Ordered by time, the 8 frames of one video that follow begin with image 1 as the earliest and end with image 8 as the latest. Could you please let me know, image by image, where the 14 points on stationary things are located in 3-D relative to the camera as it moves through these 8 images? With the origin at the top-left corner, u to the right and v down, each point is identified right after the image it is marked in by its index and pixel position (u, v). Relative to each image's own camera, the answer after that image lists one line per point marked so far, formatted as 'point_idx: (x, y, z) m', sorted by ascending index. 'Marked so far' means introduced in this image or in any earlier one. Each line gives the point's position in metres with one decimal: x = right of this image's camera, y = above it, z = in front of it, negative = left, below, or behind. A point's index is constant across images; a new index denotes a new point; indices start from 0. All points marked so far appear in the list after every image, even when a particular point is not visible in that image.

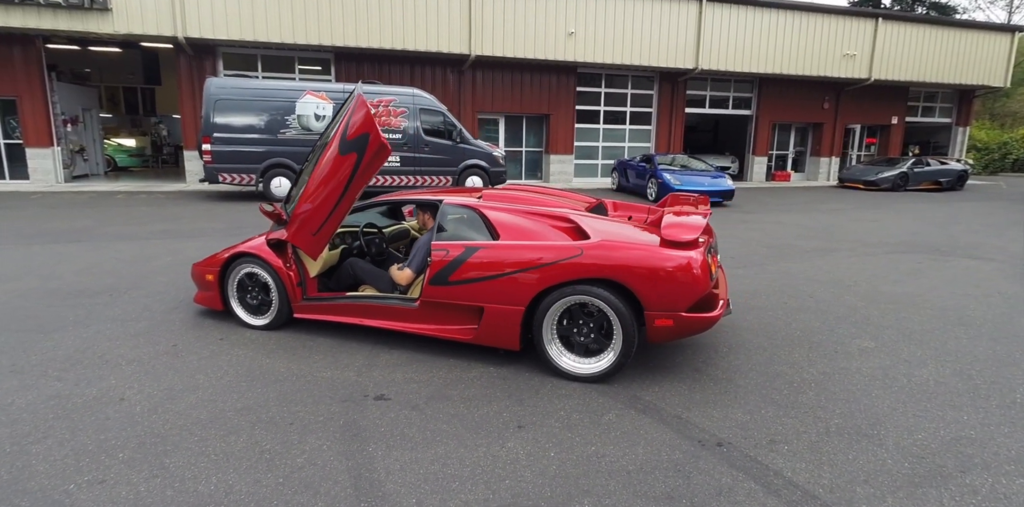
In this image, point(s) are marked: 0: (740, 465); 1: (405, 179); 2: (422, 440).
0: (+1.1, -1.0, +2.5) m
1: (-3.0, +2.1, +14.5) m
2: (-0.5, -1.0, +2.7) m
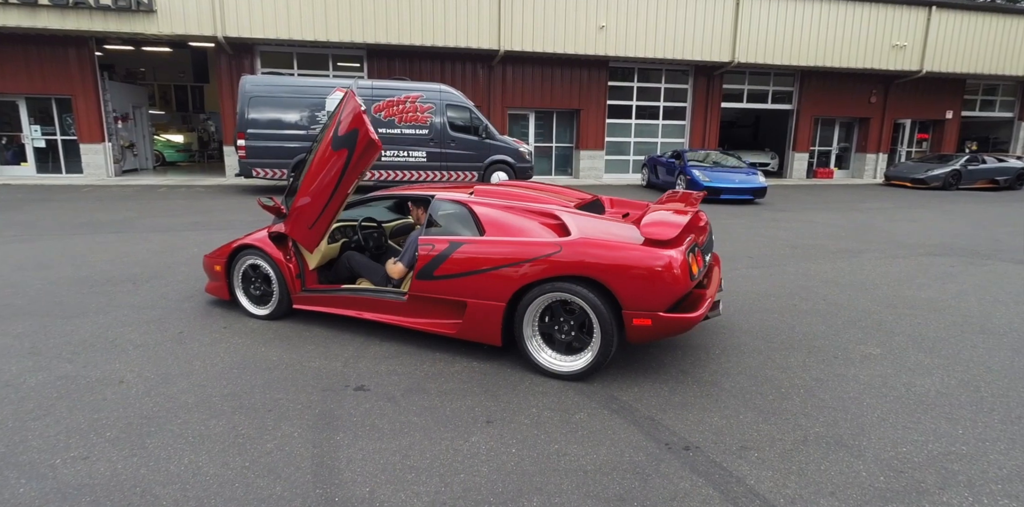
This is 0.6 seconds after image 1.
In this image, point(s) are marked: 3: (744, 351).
0: (+0.9, -1.0, +2.4) m
1: (-2.3, +2.3, +14.7) m
2: (-0.7, -1.0, +2.8) m
3: (+1.7, -0.7, +3.8) m
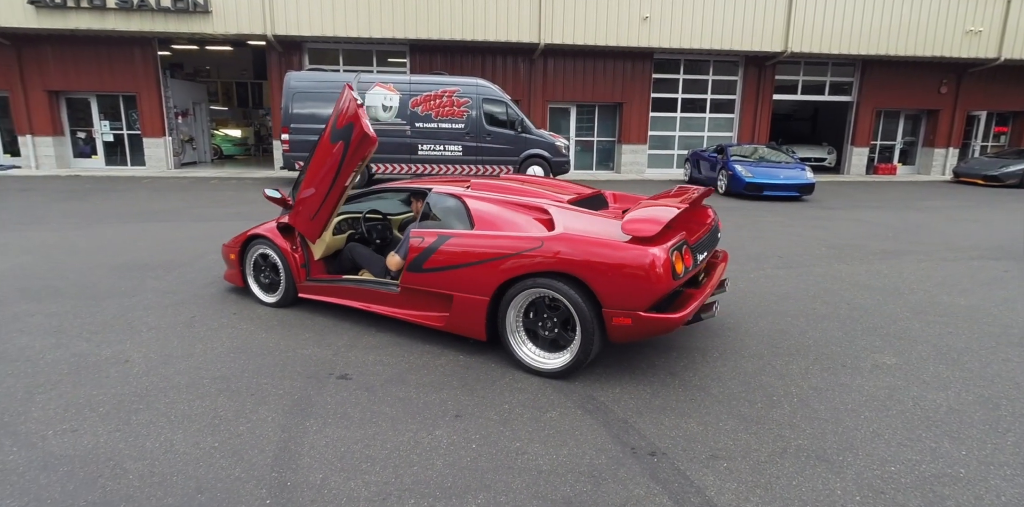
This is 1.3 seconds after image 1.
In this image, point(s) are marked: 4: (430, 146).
0: (+0.7, -1.0, +2.3) m
1: (-1.3, +2.5, +14.8) m
2: (-0.9, -0.9, +2.8) m
3: (+1.6, -0.7, +3.6) m
4: (-2.3, +3.0, +14.6) m
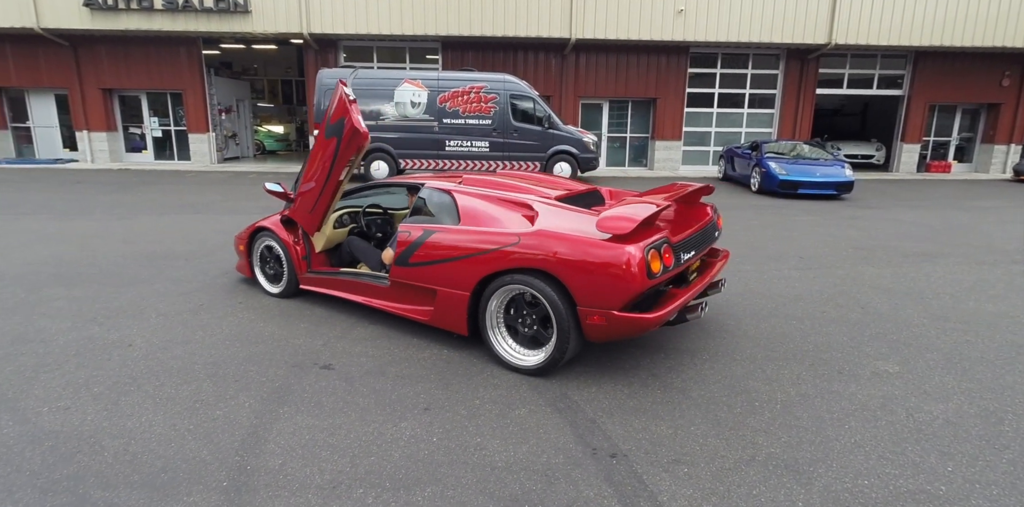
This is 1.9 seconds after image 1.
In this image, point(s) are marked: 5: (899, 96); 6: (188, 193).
0: (+0.5, -1.0, +2.3) m
1: (-0.5, +2.6, +14.9) m
2: (-1.0, -0.9, +2.9) m
3: (+1.5, -0.7, +3.5) m
4: (-1.6, +3.2, +14.7) m
5: (+14.6, +5.9, +19.3) m
6: (-7.6, +1.4, +12.0) m
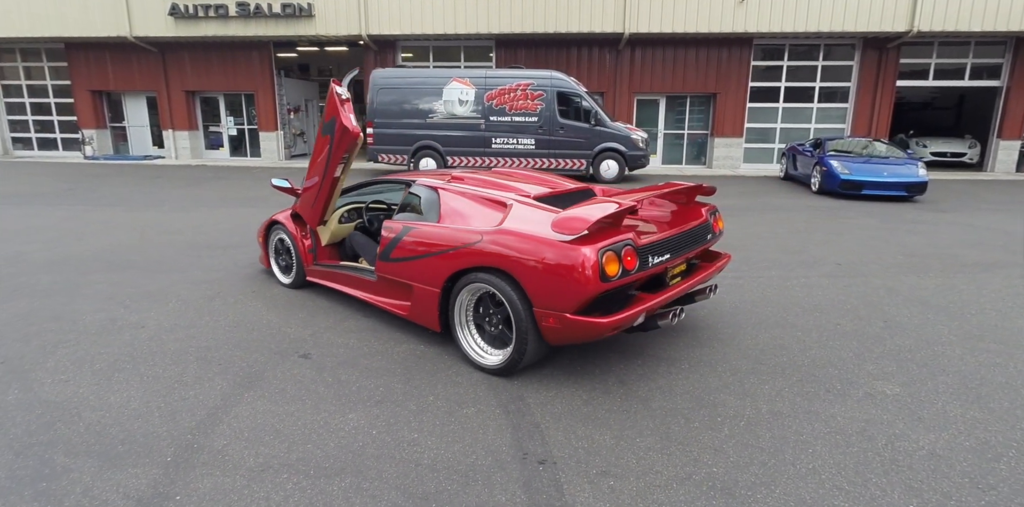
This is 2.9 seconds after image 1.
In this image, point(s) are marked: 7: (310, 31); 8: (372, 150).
0: (+0.1, -1.0, +2.2) m
1: (+0.8, +2.7, +14.8) m
2: (-1.3, -0.8, +3.0) m
3: (+1.3, -0.7, +3.3) m
4: (-0.3, +3.3, +14.8) m
5: (+16.4, +5.6, +17.3) m
6: (-6.6, +1.6, +12.8) m
7: (-6.9, +7.6, +17.7) m
8: (-4.1, +3.0, +15.2) m
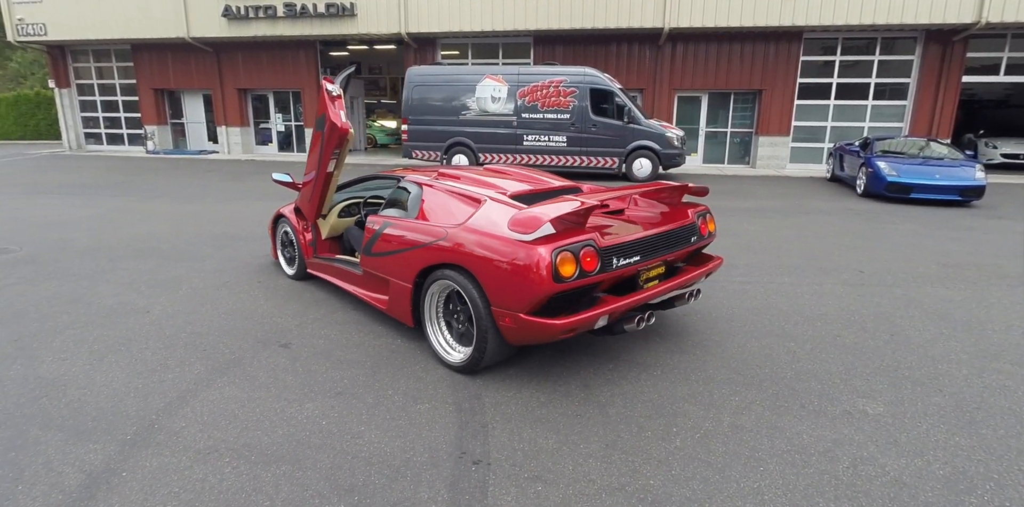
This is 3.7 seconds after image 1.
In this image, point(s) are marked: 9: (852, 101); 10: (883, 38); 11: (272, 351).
0: (-0.2, -1.0, +2.2) m
1: (+1.7, +2.7, +14.7) m
2: (-1.5, -0.8, +3.1) m
3: (+1.1, -0.8, +3.2) m
4: (+0.7, +3.3, +14.7) m
5: (+17.5, +5.3, +15.8) m
6: (-5.9, +1.9, +13.3) m
7: (-5.6, +7.9, +18.2) m
8: (-3.2, +3.2, +15.5) m
9: (+11.4, +5.1, +17.4) m
10: (+12.1, +7.0, +16.7) m
11: (-1.7, -0.7, +3.6) m
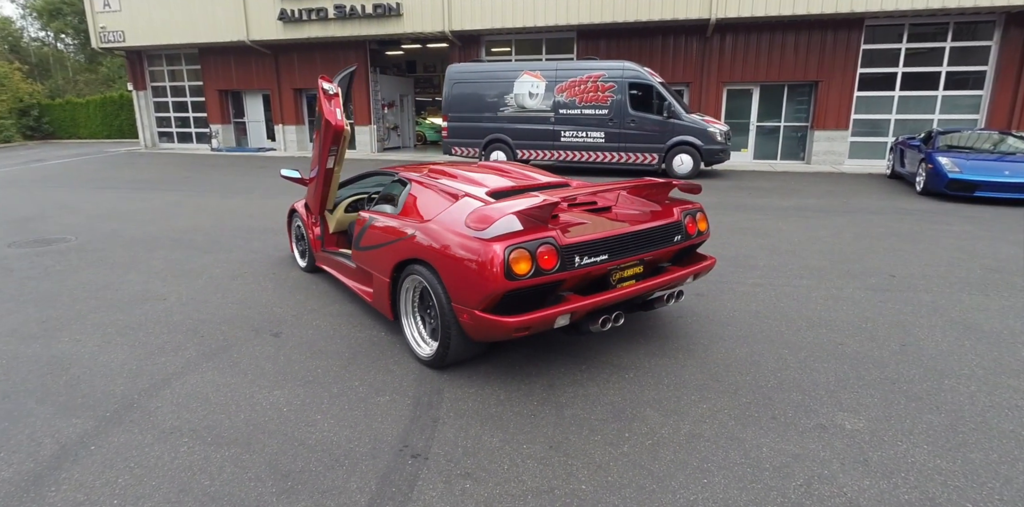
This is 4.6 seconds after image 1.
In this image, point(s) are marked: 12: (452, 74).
0: (-0.5, -1.0, +2.2) m
1: (+2.7, +2.7, +14.4) m
2: (-1.7, -0.7, +3.3) m
3: (+0.9, -0.8, +3.1) m
4: (+1.7, +3.4, +14.5) m
5: (+18.6, +5.0, +13.9) m
6: (-4.9, +2.0, +13.9) m
7: (-4.1, +8.1, +18.6) m
8: (-2.0, +3.4, +15.7) m
9: (+12.7, +5.0, +16.1) m
10: (+13.4, +6.9, +15.3) m
11: (-1.8, -0.6, +3.7) m
12: (-1.8, +5.3, +15.3) m
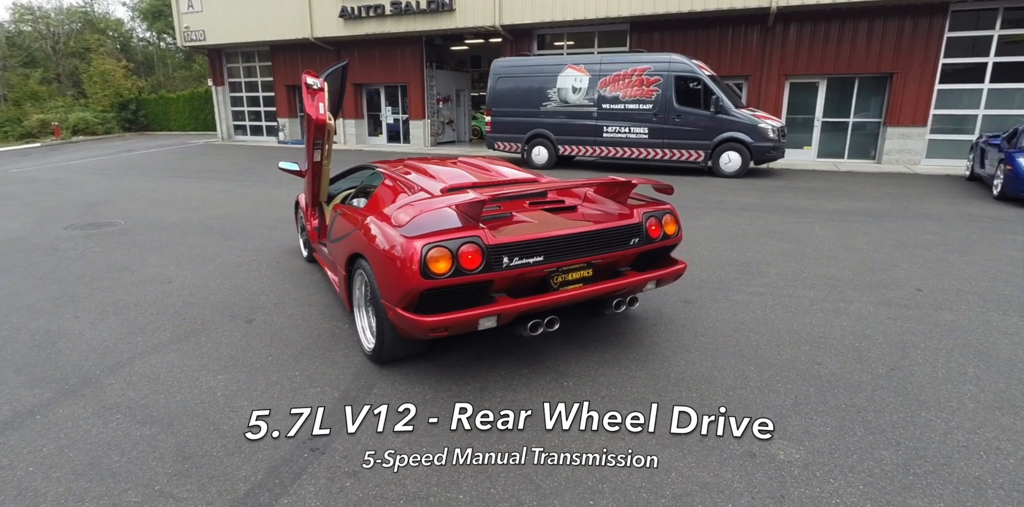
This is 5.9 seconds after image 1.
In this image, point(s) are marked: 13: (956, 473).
0: (-1.0, -1.0, +2.3) m
1: (+3.8, +2.7, +13.9) m
2: (-2.1, -0.7, +3.4) m
3: (+0.5, -0.8, +2.9) m
4: (+2.9, +3.5, +14.1) m
5: (+19.6, +4.5, +11.4) m
6: (-3.9, +2.3, +14.3) m
7: (-2.2, +8.4, +18.8) m
8: (-0.7, +3.5, +15.7) m
9: (+14.1, +4.7, +14.3) m
10: (+14.6, +6.5, +13.4) m
11: (-2.1, -0.5, +3.9) m
12: (-0.5, +5.5, +15.3) m
13: (+2.0, -0.9, +2.2) m
